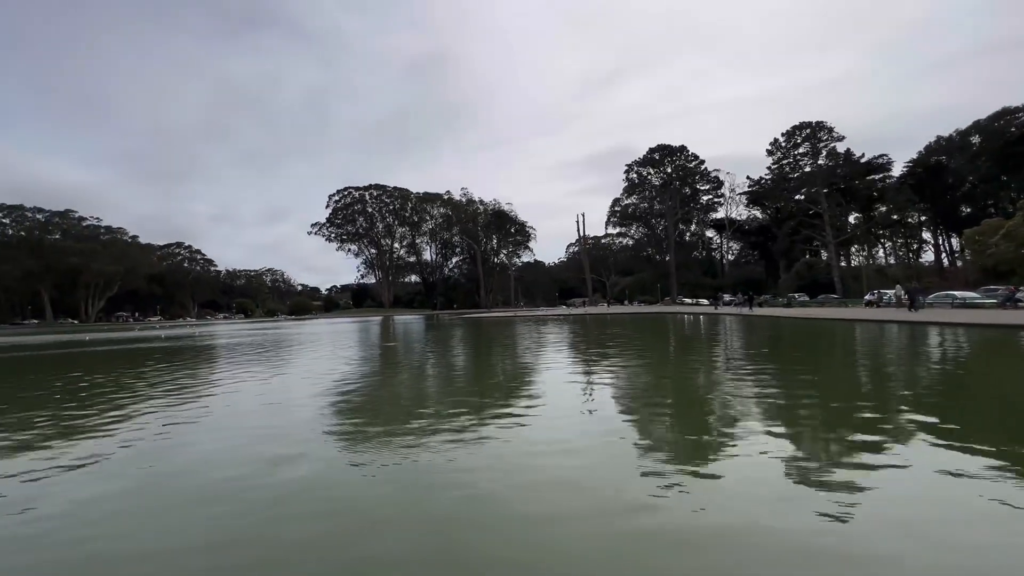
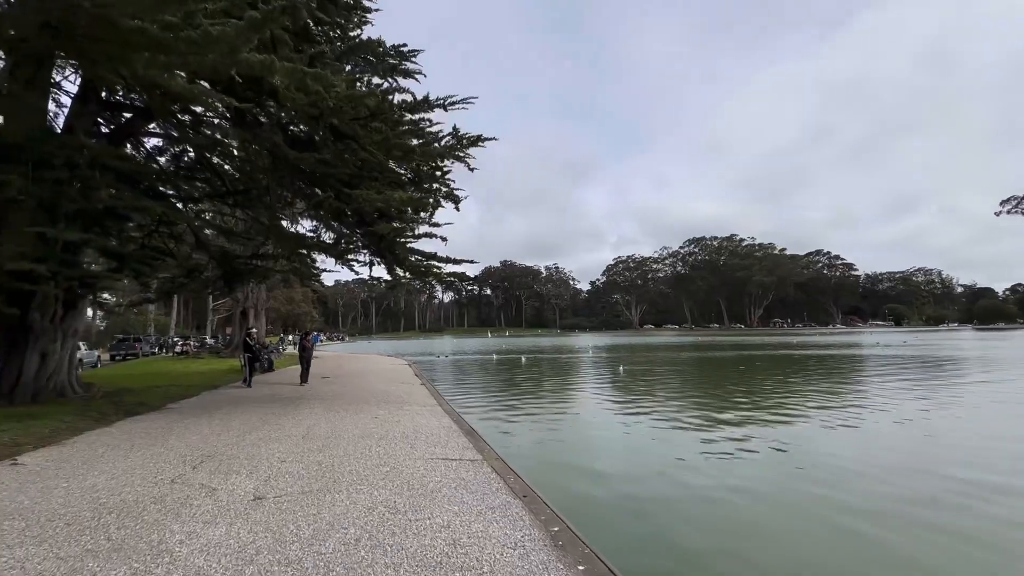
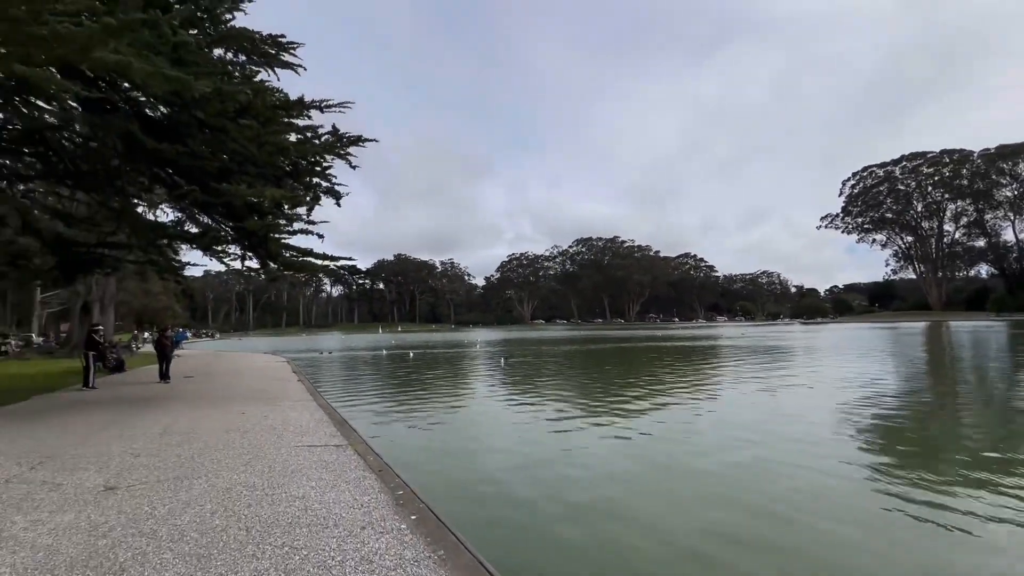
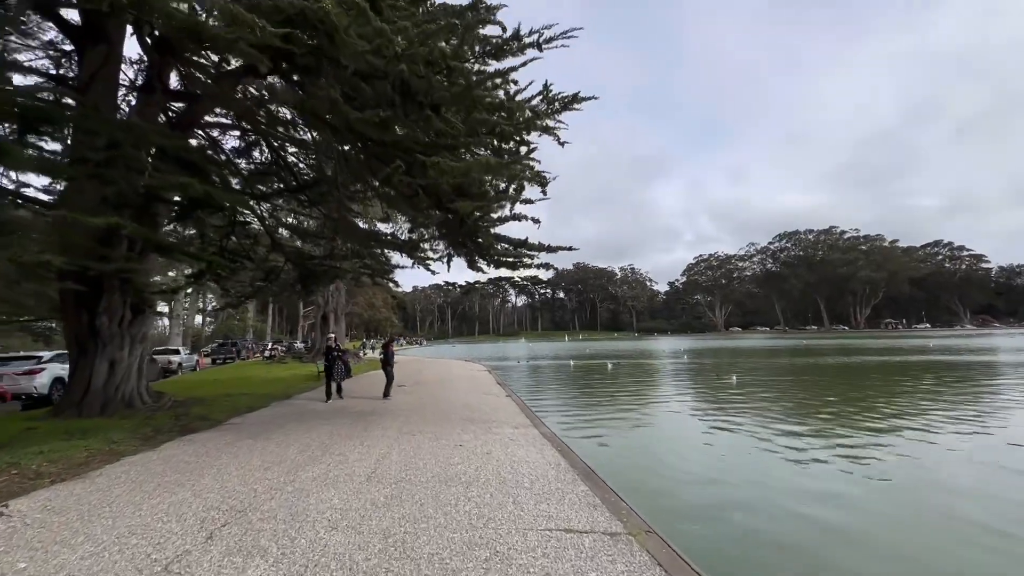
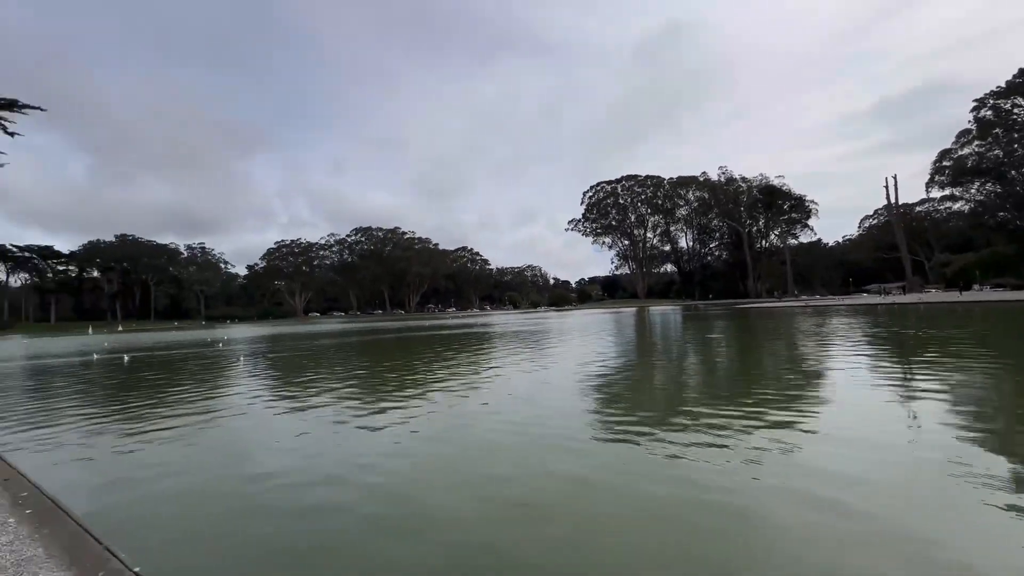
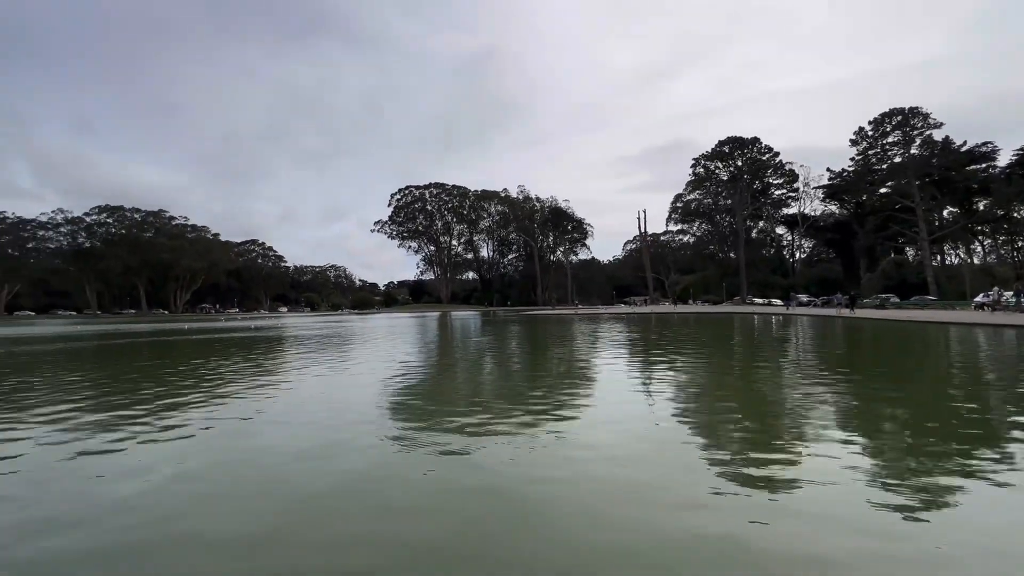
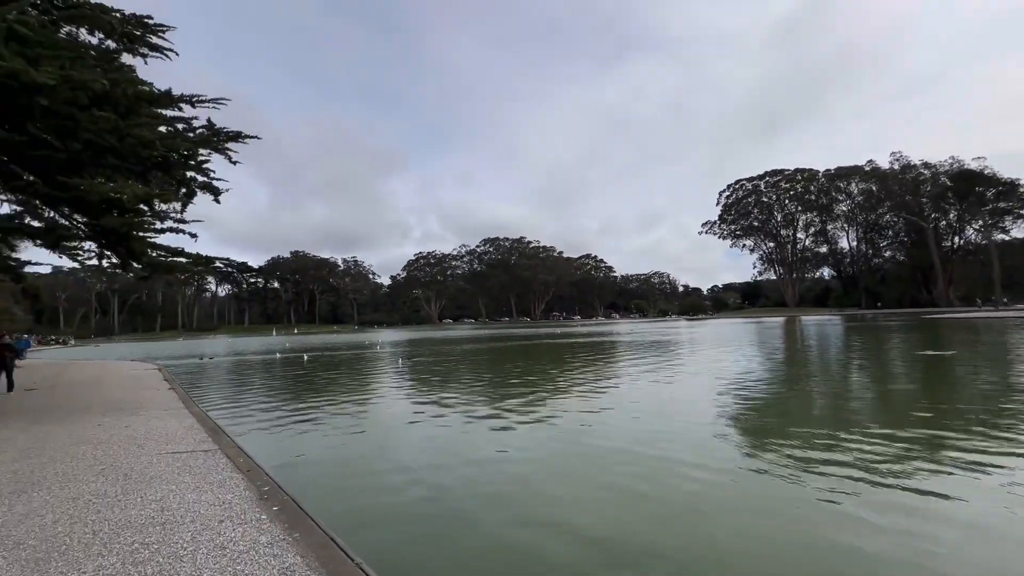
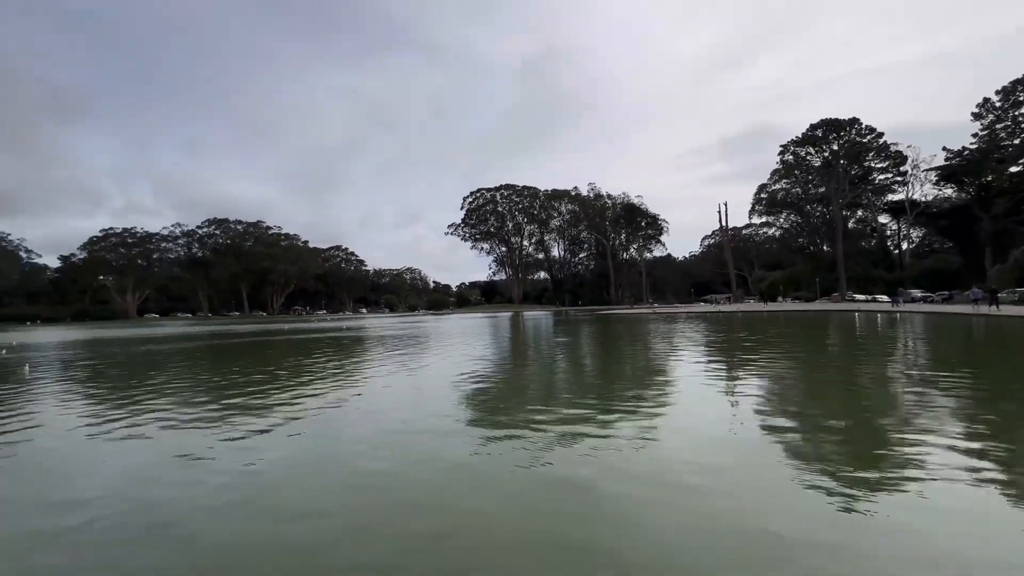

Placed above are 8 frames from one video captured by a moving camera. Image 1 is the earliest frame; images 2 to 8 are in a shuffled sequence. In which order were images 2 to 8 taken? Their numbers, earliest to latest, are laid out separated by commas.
6, 8, 5, 7, 3, 2, 4
